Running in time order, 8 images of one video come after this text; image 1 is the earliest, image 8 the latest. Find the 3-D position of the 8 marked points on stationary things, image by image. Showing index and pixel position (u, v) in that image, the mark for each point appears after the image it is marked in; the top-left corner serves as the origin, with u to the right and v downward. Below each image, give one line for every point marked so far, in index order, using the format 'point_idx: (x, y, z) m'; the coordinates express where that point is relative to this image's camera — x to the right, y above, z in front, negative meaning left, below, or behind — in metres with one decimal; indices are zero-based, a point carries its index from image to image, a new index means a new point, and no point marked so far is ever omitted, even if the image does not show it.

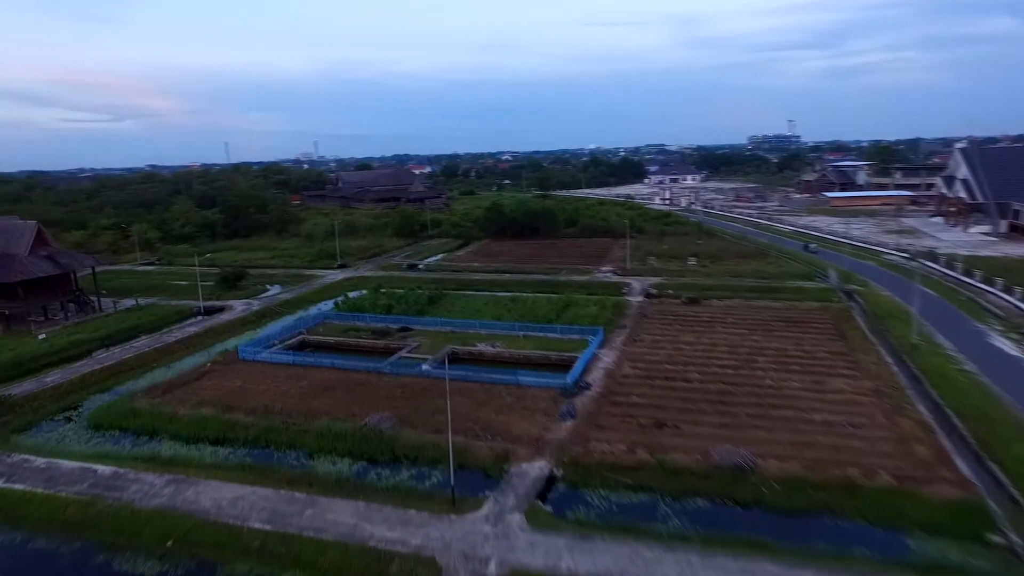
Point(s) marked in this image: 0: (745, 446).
0: (+5.1, -3.5, +13.6) m
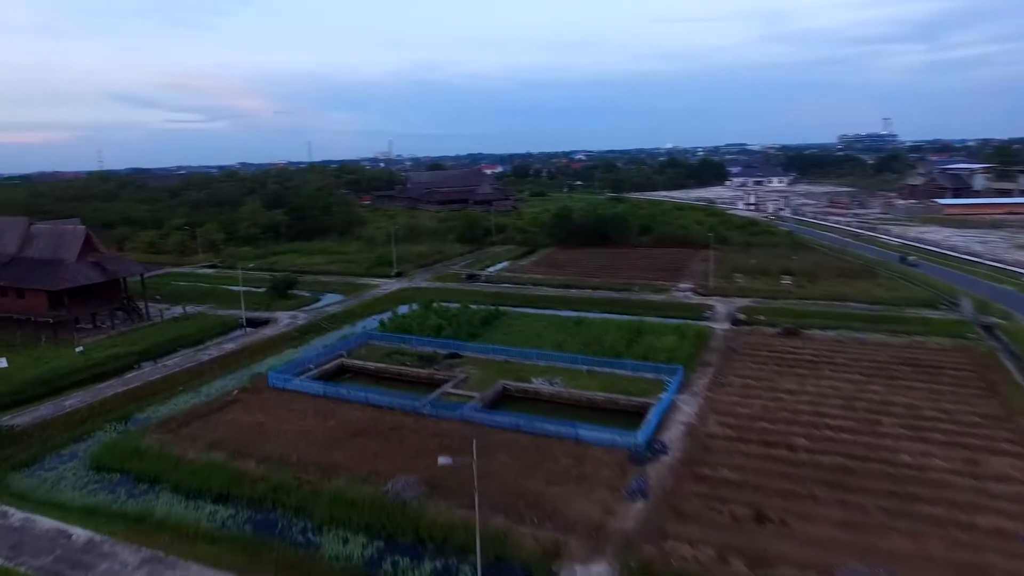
0: (+6.0, -4.4, +9.9) m
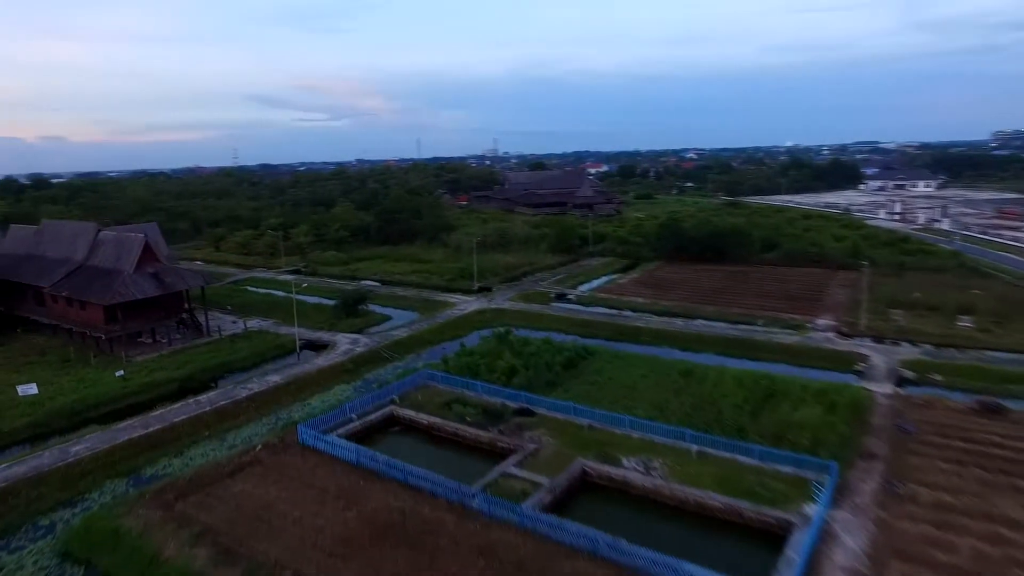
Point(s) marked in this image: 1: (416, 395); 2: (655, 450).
0: (+6.3, -5.8, +4.6) m
1: (-2.9, -3.2, +18.7) m
2: (+3.4, -3.9, +14.8) m
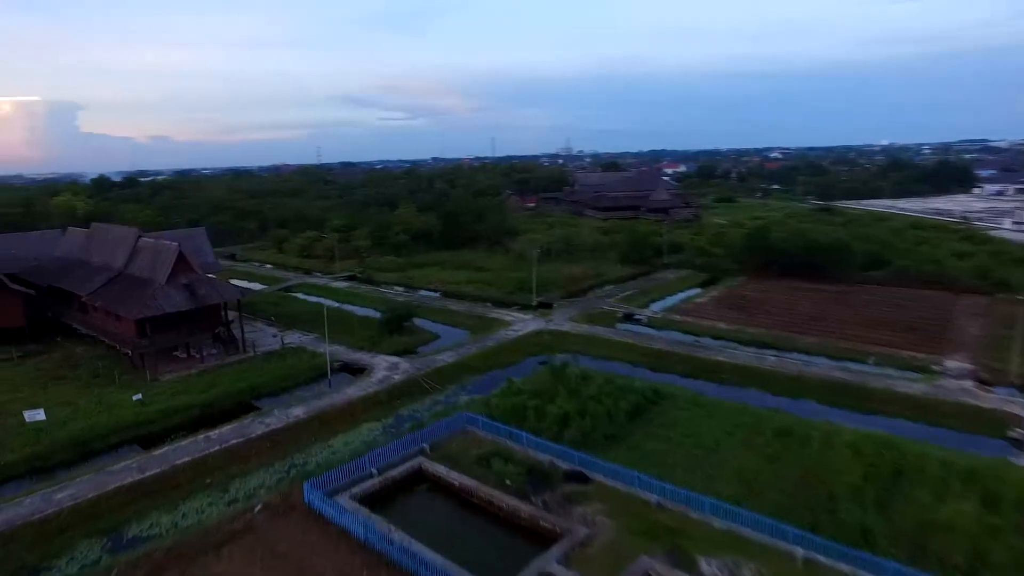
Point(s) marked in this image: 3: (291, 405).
0: (+5.9, -6.8, +0.8) m
1: (-1.5, -4.0, +15.9) m
2: (+4.3, -4.8, +11.3) m
3: (-6.6, -3.5, +18.4) m
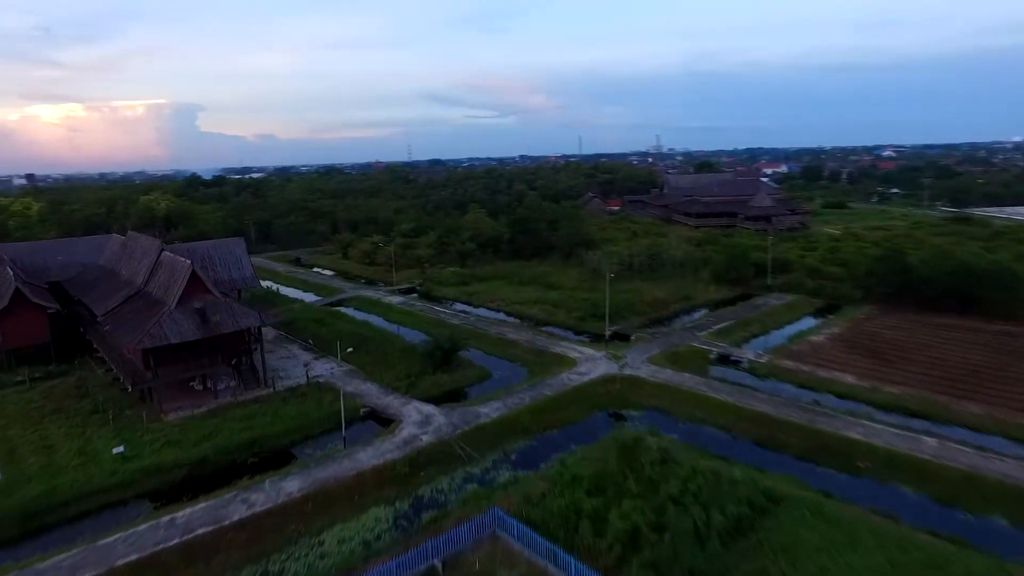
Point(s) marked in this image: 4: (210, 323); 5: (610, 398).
0: (+4.6, -8.2, -4.3) m
1: (-0.7, -5.1, +11.7) m
2: (+4.4, -6.0, +6.3) m
3: (-5.3, -4.4, +14.8) m
4: (-9.5, -1.1, +19.3) m
5: (+3.1, -3.3, +19.2) m
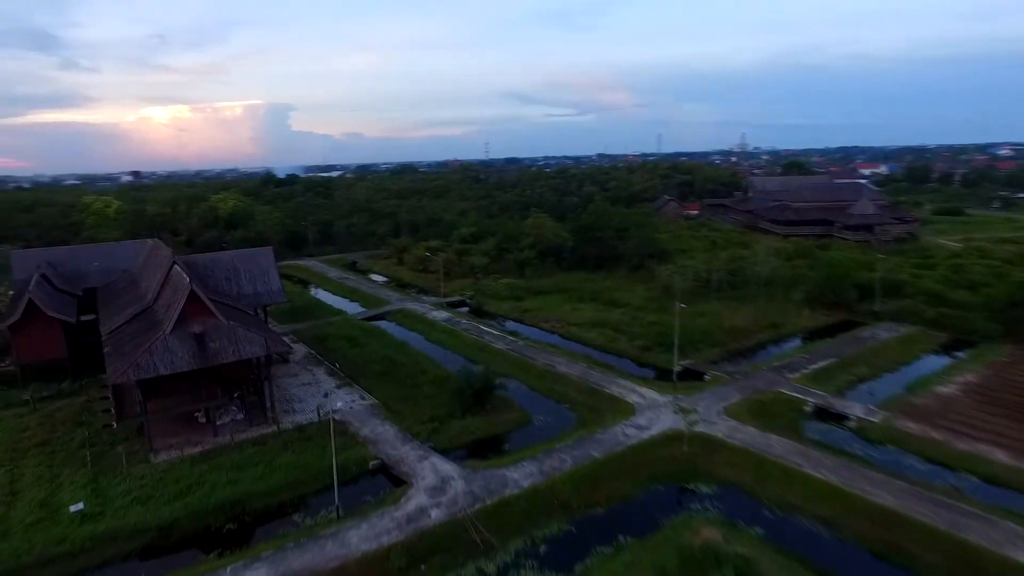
0: (+2.6, -9.2, -8.2) m
1: (-0.6, -5.9, +8.3) m
2: (+3.8, -7.0, +2.3) m
3: (-4.8, -5.1, +11.9) m
4: (-8.3, -1.7, +16.9) m
5: (+4.1, -4.3, +15.3) m
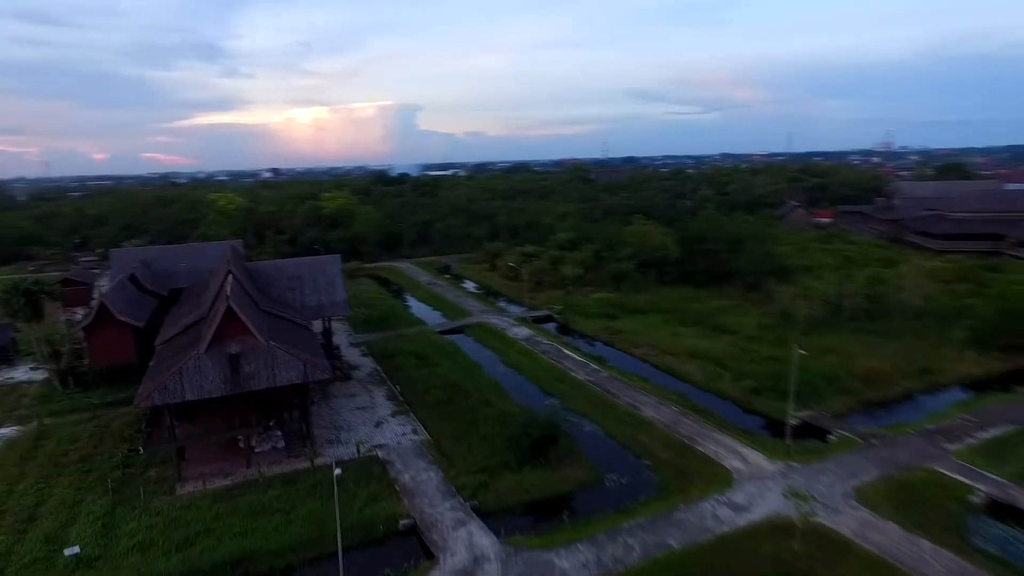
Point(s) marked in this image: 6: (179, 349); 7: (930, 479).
0: (-0.8, -10.0, -11.3) m
1: (-0.9, -6.7, +5.5) m
2: (+2.3, -7.9, -1.2) m
3: (-4.3, -5.7, +9.8) m
4: (-6.7, -2.1, +15.4) m
5: (+5.1, -5.2, +11.6) m
6: (-9.0, -1.6, +16.9) m
7: (+9.7, -4.5, +14.4) m
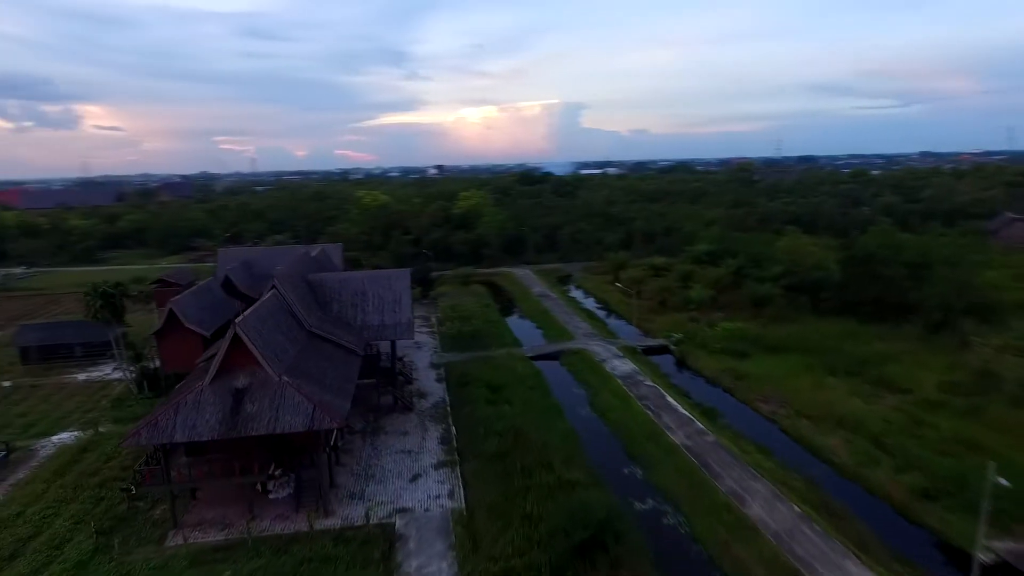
0: (-7.0, -10.8, -14.0) m
1: (-2.8, -7.5, +2.3) m
2: (-1.4, -8.9, -5.0) m
3: (-5.0, -6.4, +7.3) m
4: (-5.7, -2.7, +13.2) m
5: (+4.5, -6.4, +6.7) m
6: (-7.6, -2.1, +15.3) m
7: (+9.8, -5.9, +8.3) m
